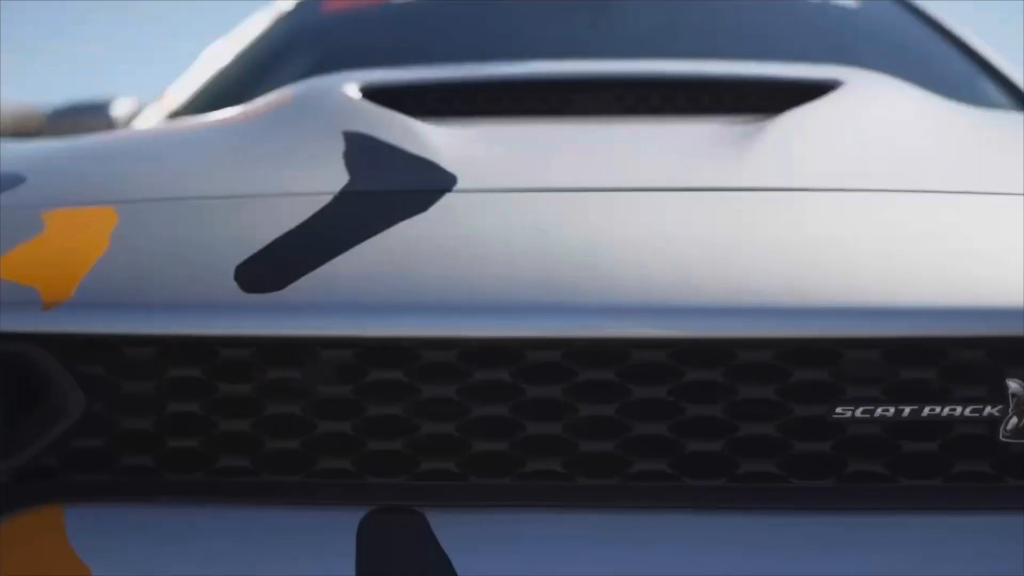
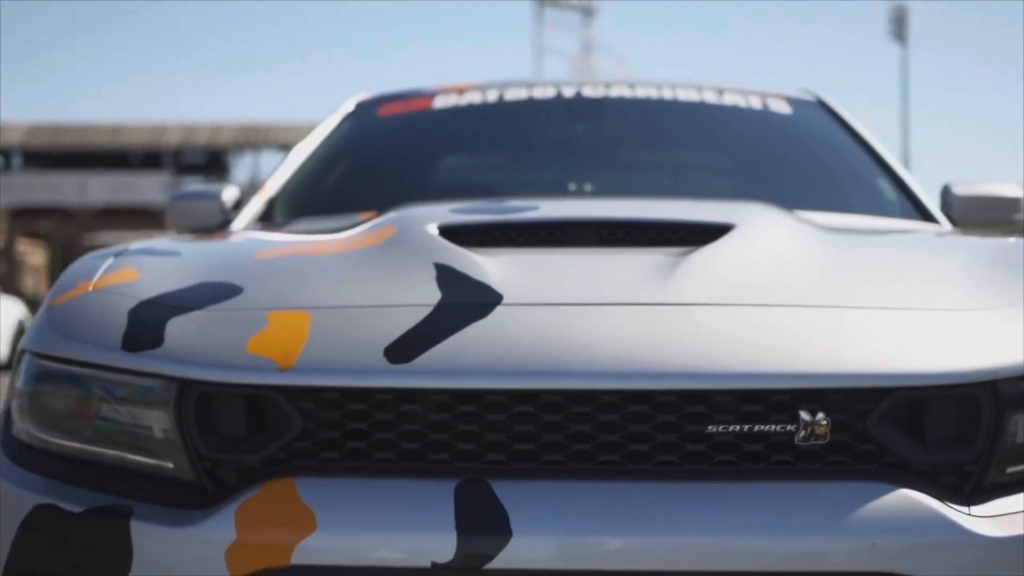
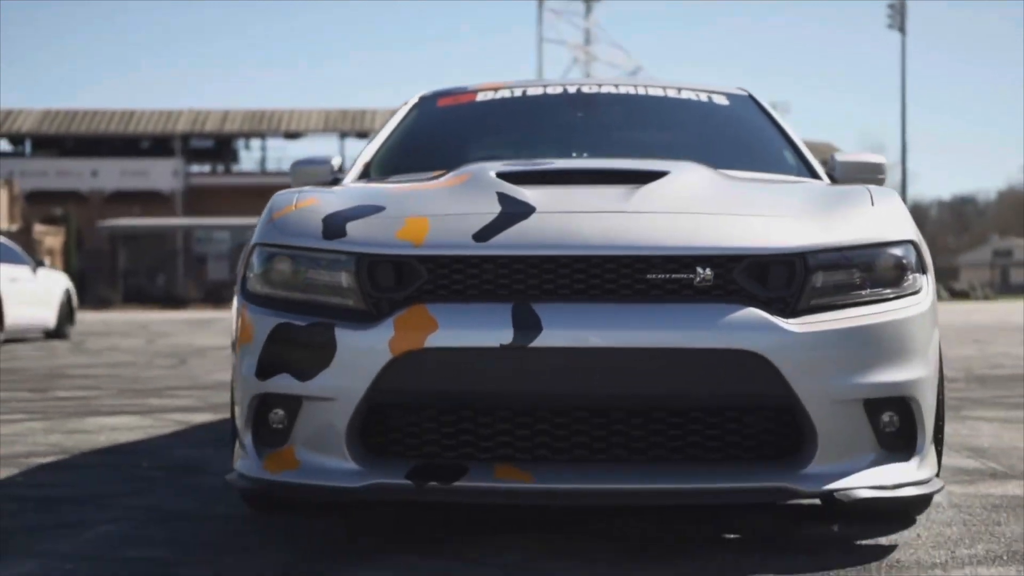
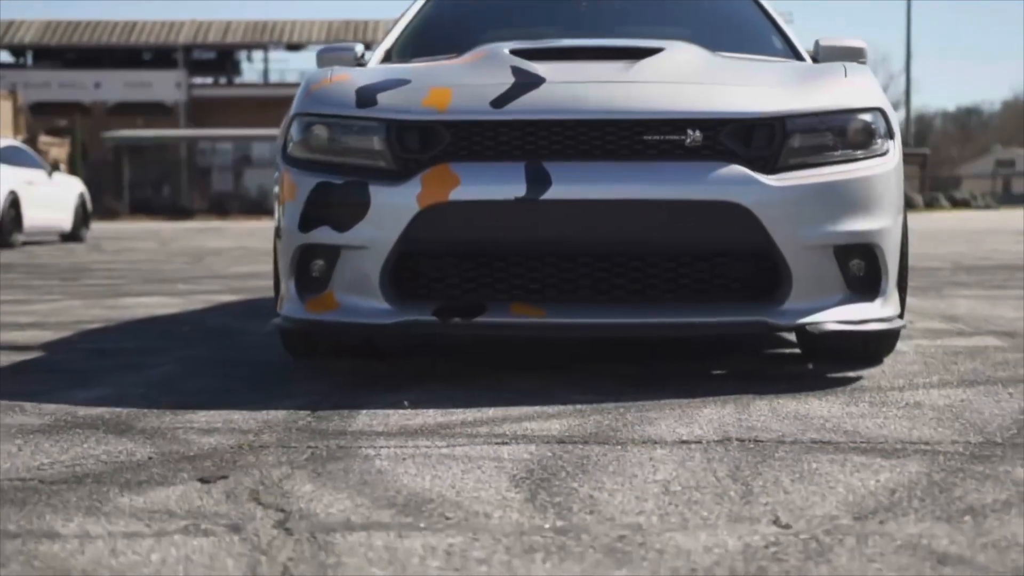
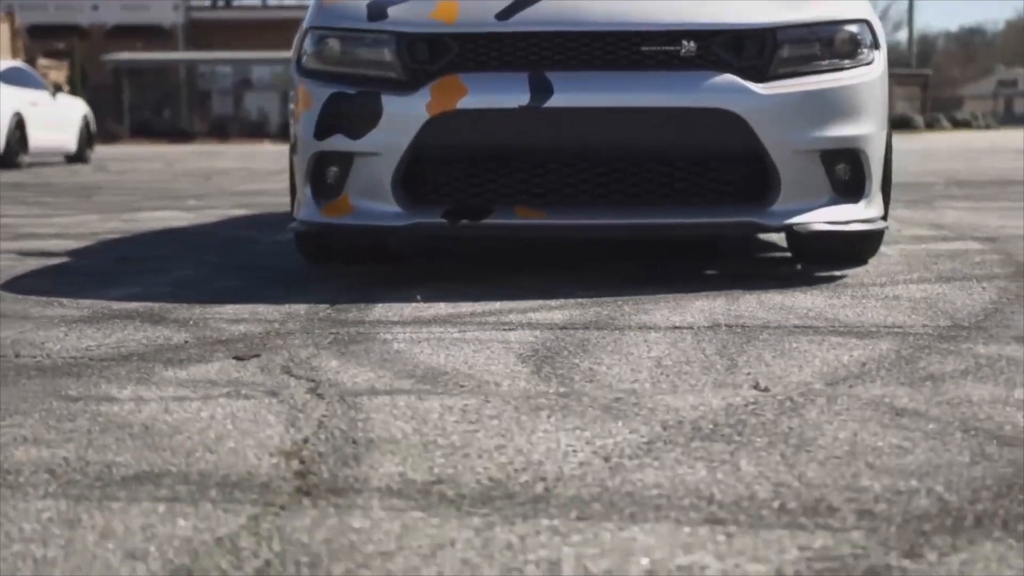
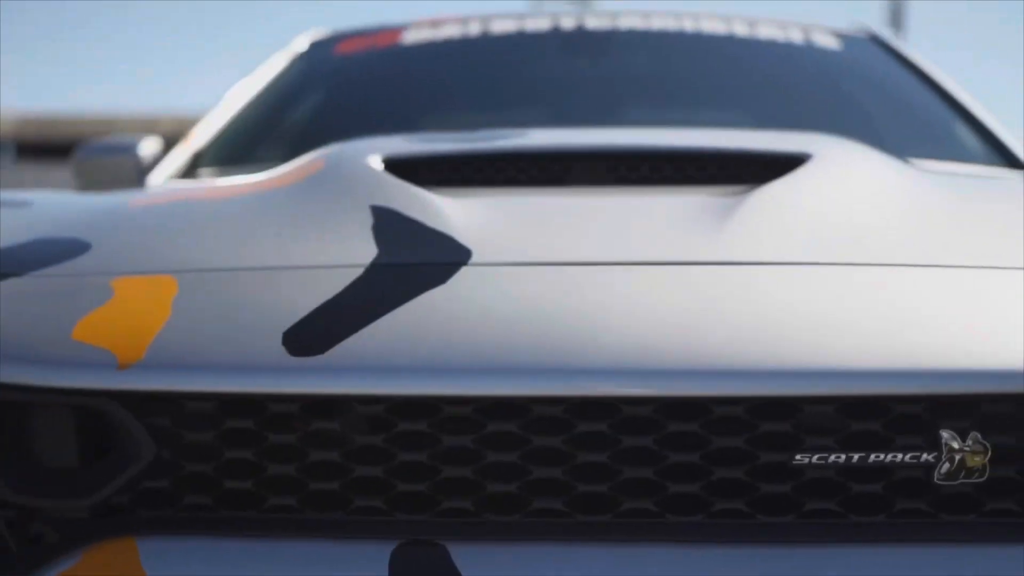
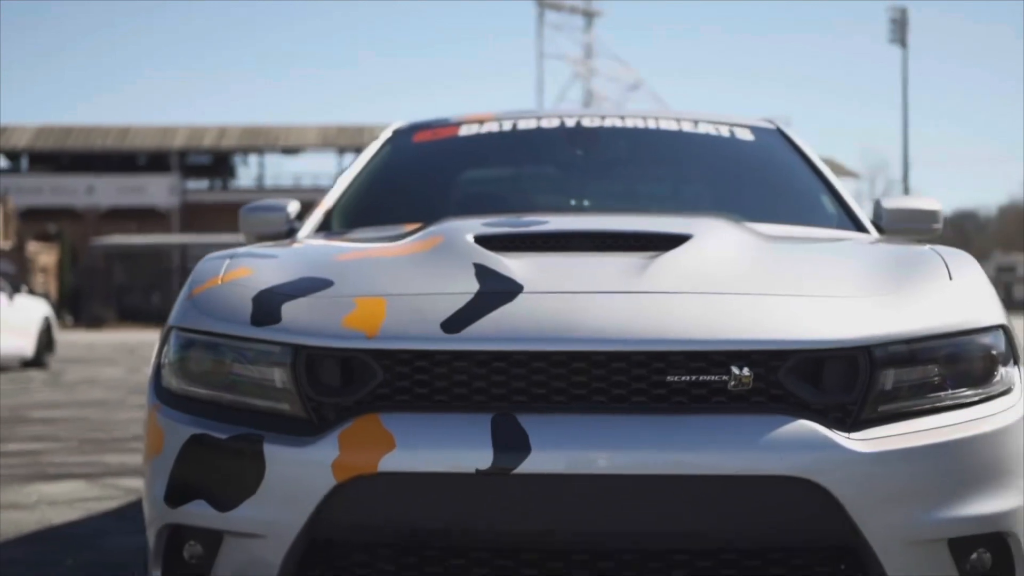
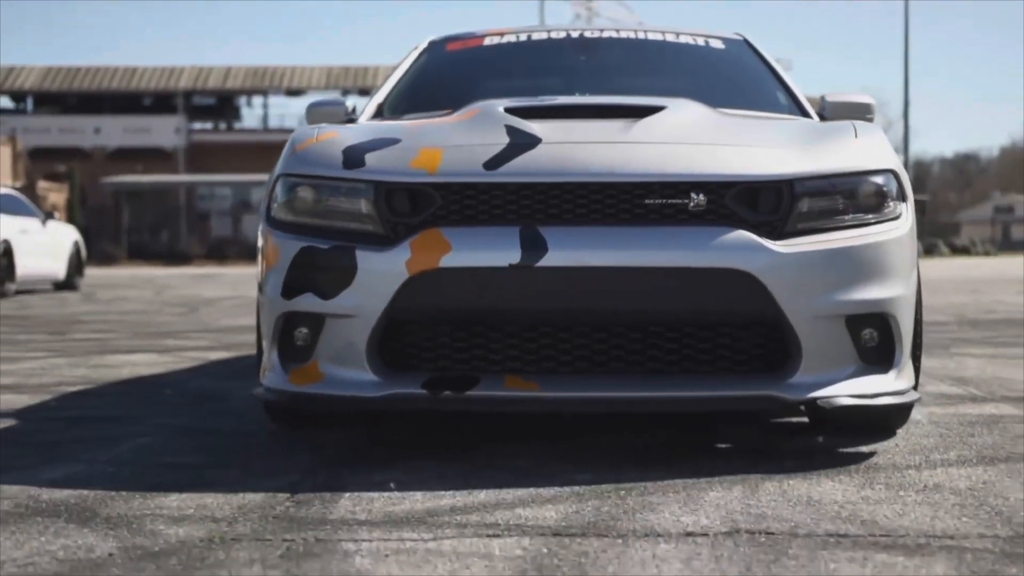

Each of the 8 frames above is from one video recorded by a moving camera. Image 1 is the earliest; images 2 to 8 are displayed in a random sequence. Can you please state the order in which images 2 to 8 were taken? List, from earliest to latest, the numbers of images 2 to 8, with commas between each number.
6, 2, 7, 3, 8, 4, 5
